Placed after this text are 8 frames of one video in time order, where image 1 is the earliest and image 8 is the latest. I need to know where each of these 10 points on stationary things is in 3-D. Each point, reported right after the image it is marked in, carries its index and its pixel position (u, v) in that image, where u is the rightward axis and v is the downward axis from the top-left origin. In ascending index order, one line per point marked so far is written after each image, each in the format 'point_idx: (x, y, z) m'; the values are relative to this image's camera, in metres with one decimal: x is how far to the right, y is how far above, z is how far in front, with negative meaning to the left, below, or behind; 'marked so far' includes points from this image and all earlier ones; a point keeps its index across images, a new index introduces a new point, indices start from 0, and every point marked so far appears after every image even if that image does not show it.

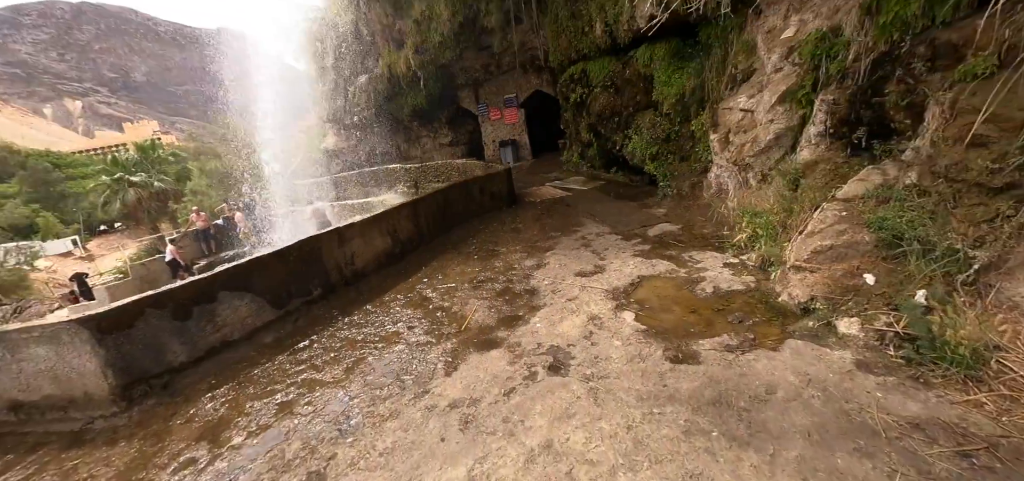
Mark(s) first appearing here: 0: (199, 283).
0: (-2.9, -0.4, +3.7) m
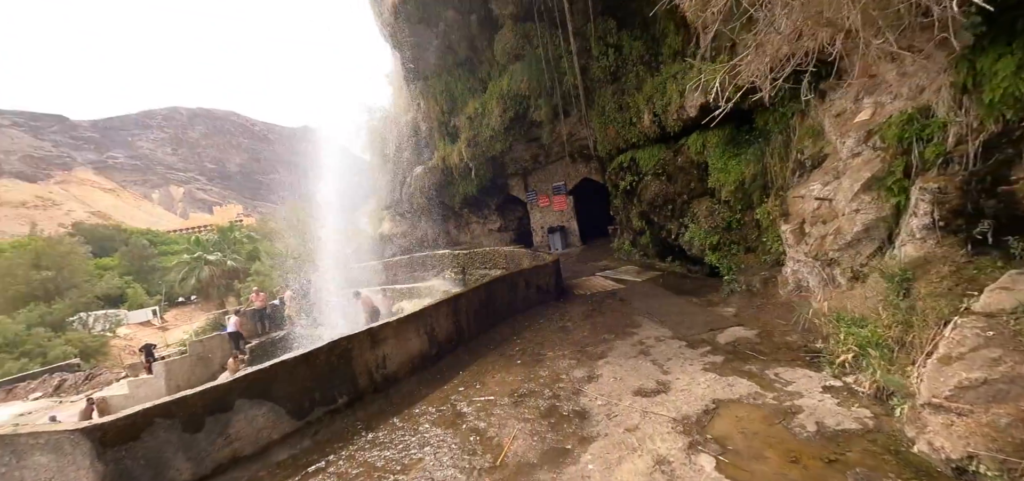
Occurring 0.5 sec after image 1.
0: (-2.5, -1.3, +3.4) m
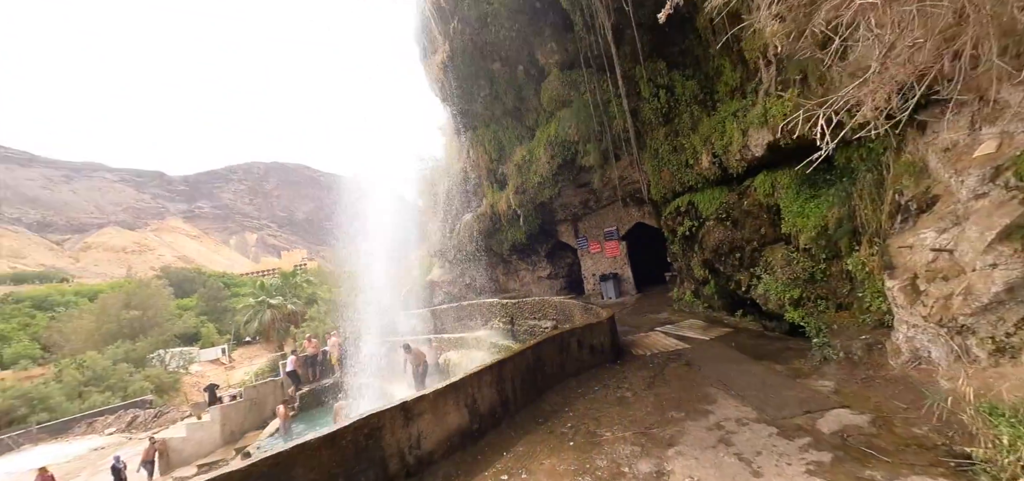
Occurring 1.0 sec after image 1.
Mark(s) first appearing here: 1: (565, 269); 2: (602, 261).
0: (-2.1, -1.8, +3.1) m
1: (+2.2, -1.1, +16.9) m
2: (+3.3, -0.7, +14.8) m
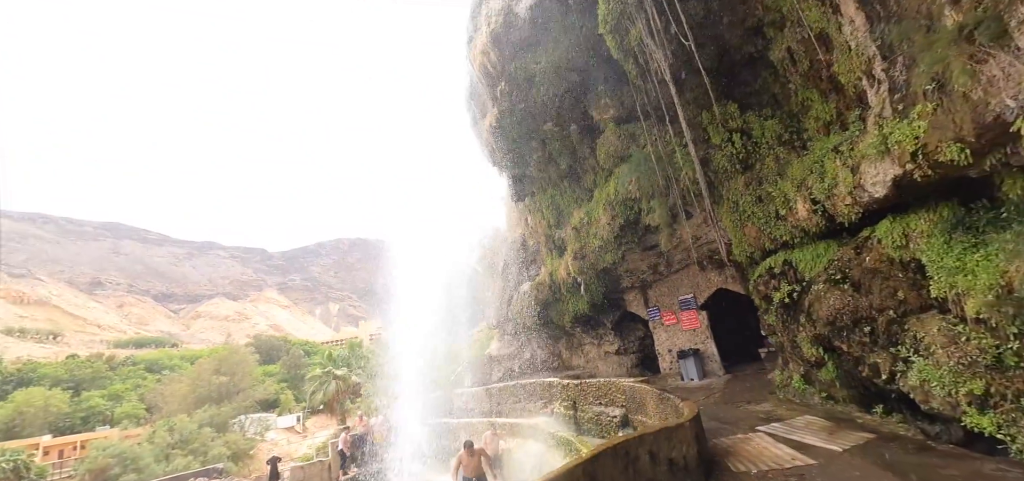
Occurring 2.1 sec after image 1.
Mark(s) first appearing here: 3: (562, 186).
0: (-2.1, -2.1, +2.0) m
1: (+4.5, -3.7, +14.9) m
2: (+5.2, -2.9, +12.7) m
3: (+1.8, +2.0, +14.2) m
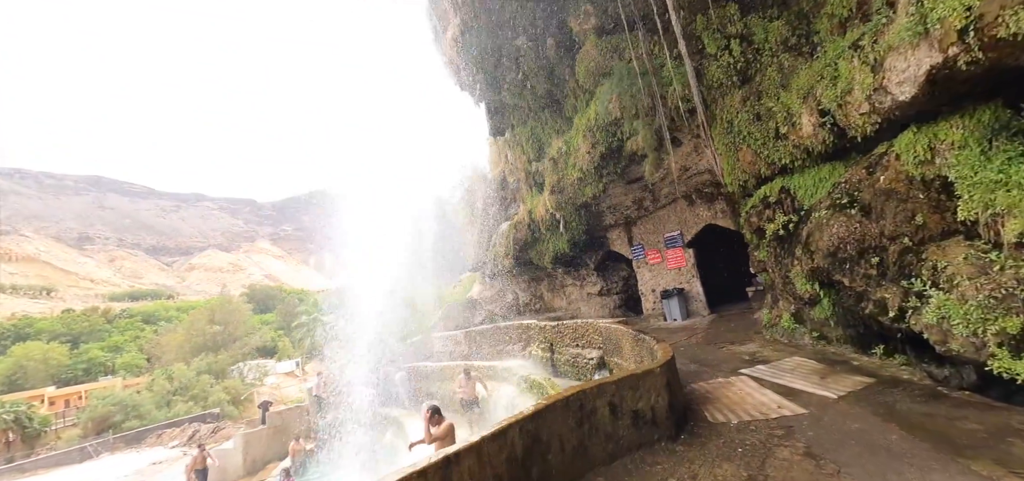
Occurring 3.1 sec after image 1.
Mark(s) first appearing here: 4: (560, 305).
0: (-2.7, -1.7, +1.2) m
1: (+3.8, -1.5, +14.3) m
2: (+4.5, -1.0, +12.0) m
3: (+0.9, +4.1, +12.7) m
4: (+1.9, -2.6, +16.1) m
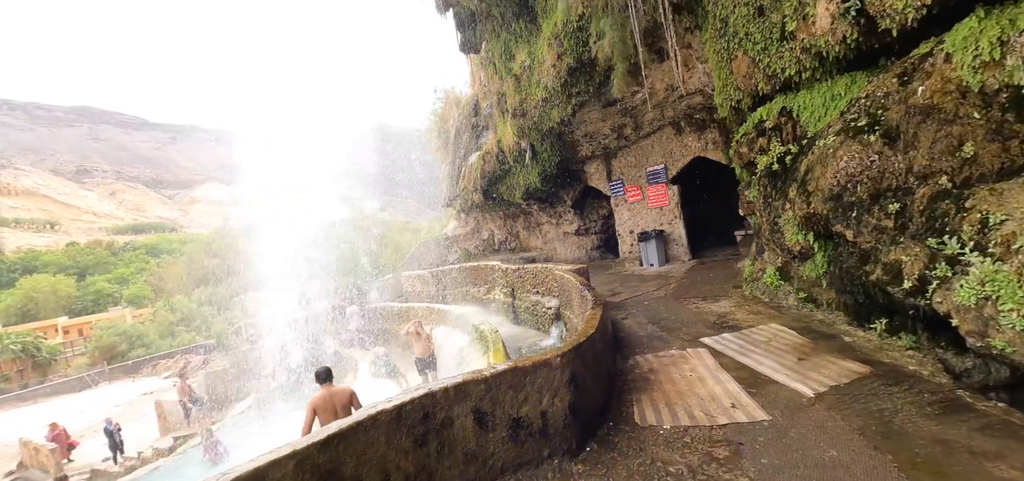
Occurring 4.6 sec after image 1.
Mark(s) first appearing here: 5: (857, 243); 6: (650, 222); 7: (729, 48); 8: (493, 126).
0: (-3.8, -1.8, +0.1) m
1: (+2.7, +0.6, +12.9) m
2: (+3.4, +0.7, +10.6) m
3: (-0.1, +5.9, +10.5) m
4: (+0.9, -0.2, +15.0) m
5: (+3.5, 0.0, +4.0) m
6: (+3.6, +0.5, +10.4) m
7: (+3.3, +2.9, +6.1) m
8: (-0.6, +4.0, +14.1) m
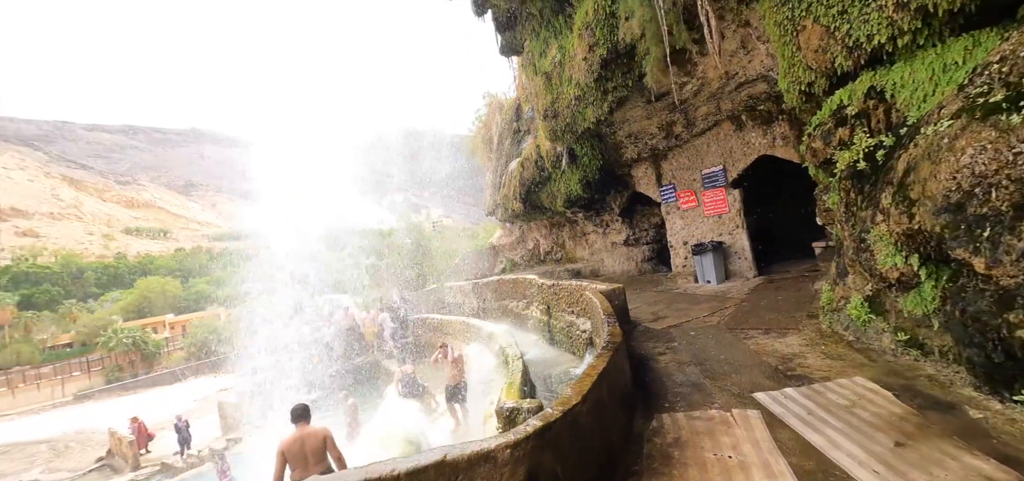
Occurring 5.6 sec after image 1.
0: (-4.5, -2.0, 0.0) m
1: (+3.9, +0.3, +11.7) m
2: (+4.2, +0.5, +9.3) m
3: (+0.7, +5.6, +9.8) m
4: (+2.4, -0.5, +14.0) m
5: (+3.3, -0.2, +2.7) m
6: (+4.4, +0.2, +9.1) m
7: (+3.5, +2.7, +4.8) m
8: (+0.7, +3.7, +13.4) m
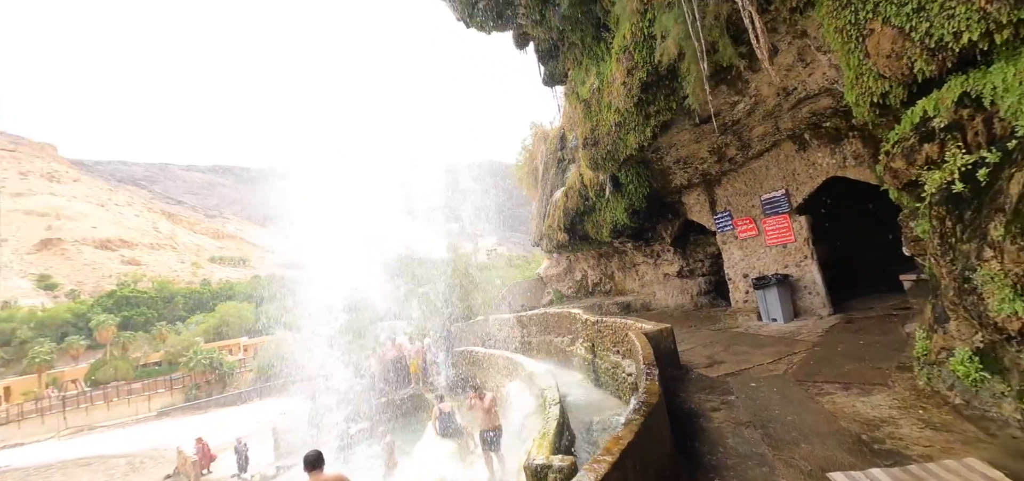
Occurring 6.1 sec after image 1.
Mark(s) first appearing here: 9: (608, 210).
0: (-4.8, -2.1, +0.1) m
1: (+5.1, -0.5, +10.8) m
2: (+5.1, -0.2, +8.4) m
3: (+1.6, +4.8, +9.7) m
4: (+3.8, -1.5, +13.2) m
5: (+3.3, -0.5, +2.0) m
6: (+5.2, -0.5, +8.1) m
7: (+3.7, +2.3, +4.2) m
8: (+2.1, +2.7, +13.1) m
9: (+2.6, +0.9, +11.0) m
